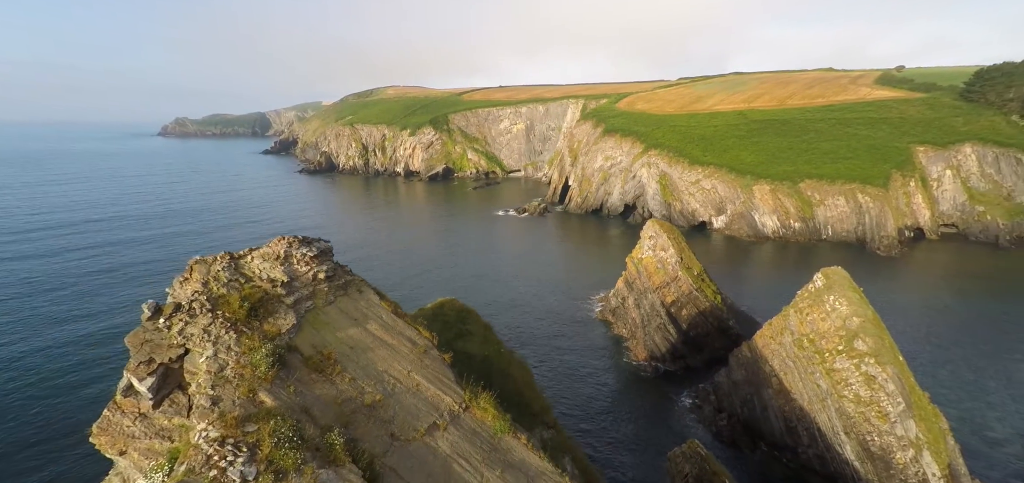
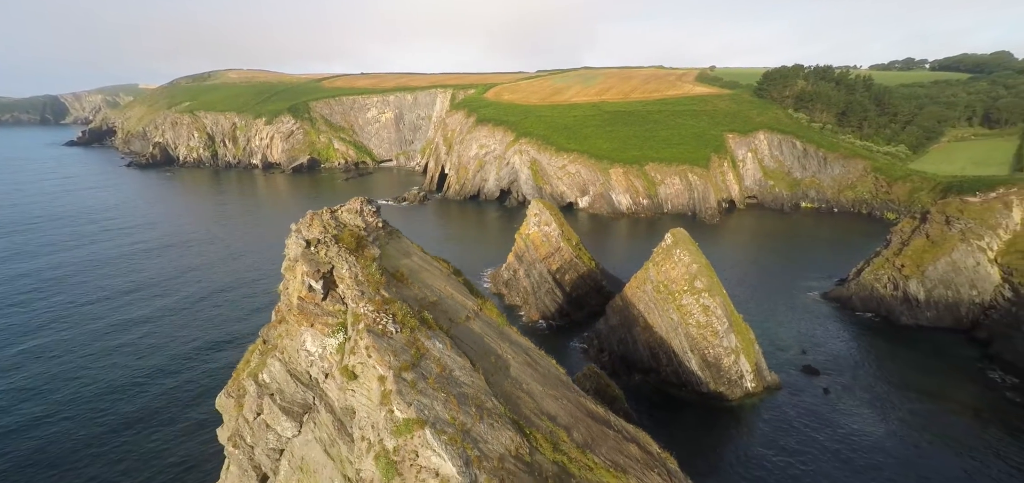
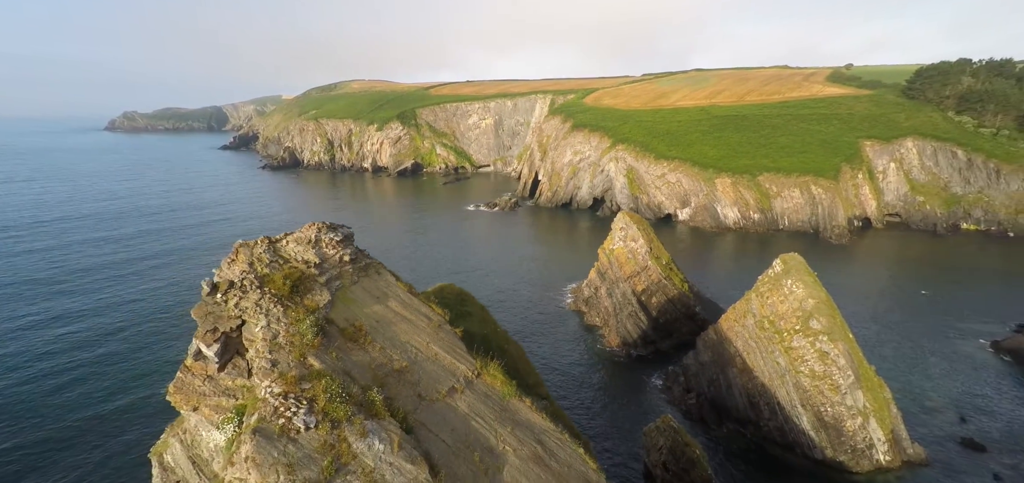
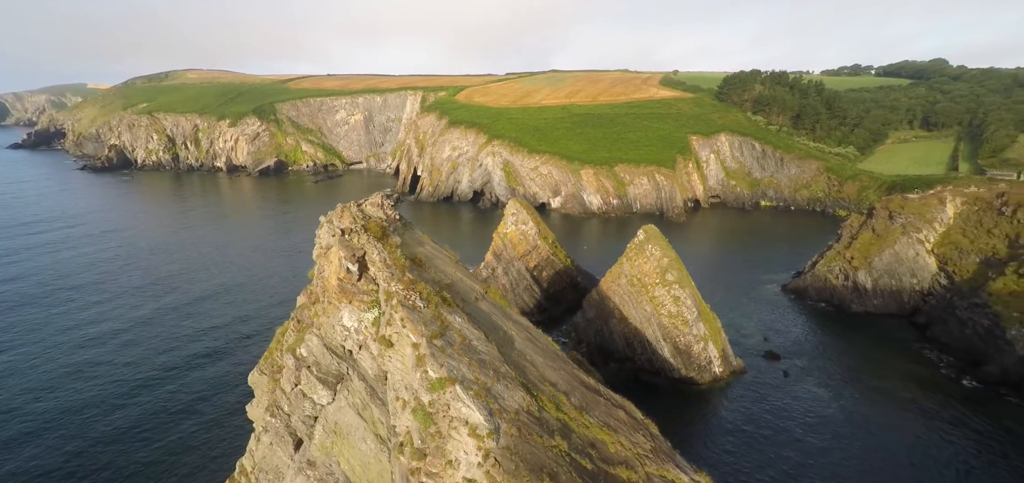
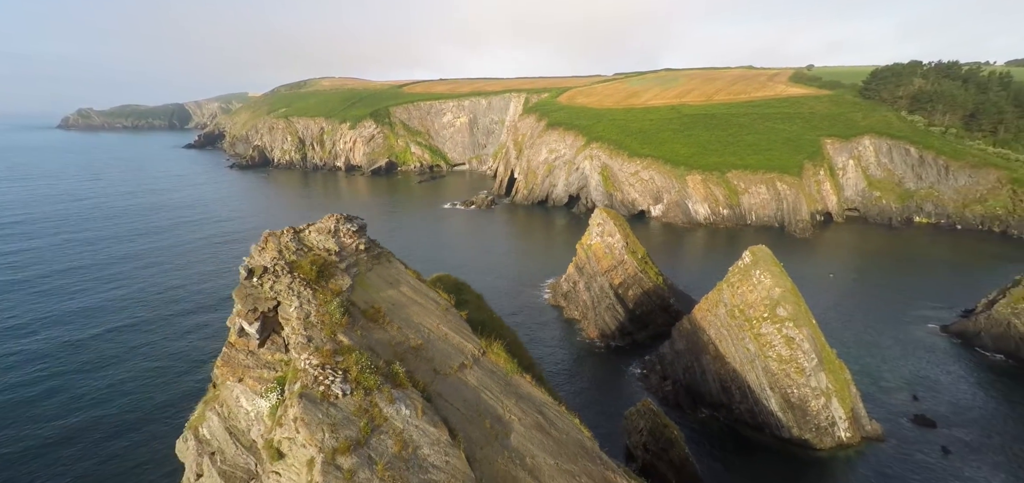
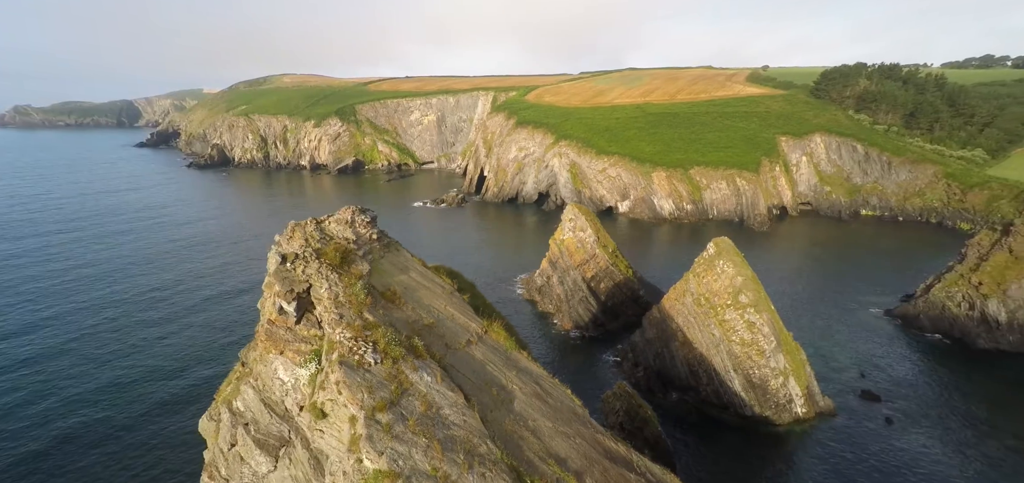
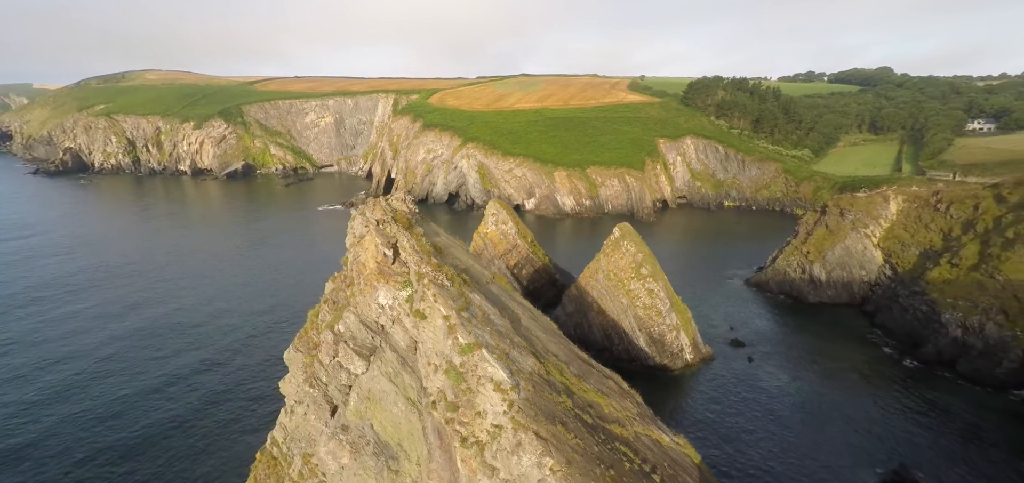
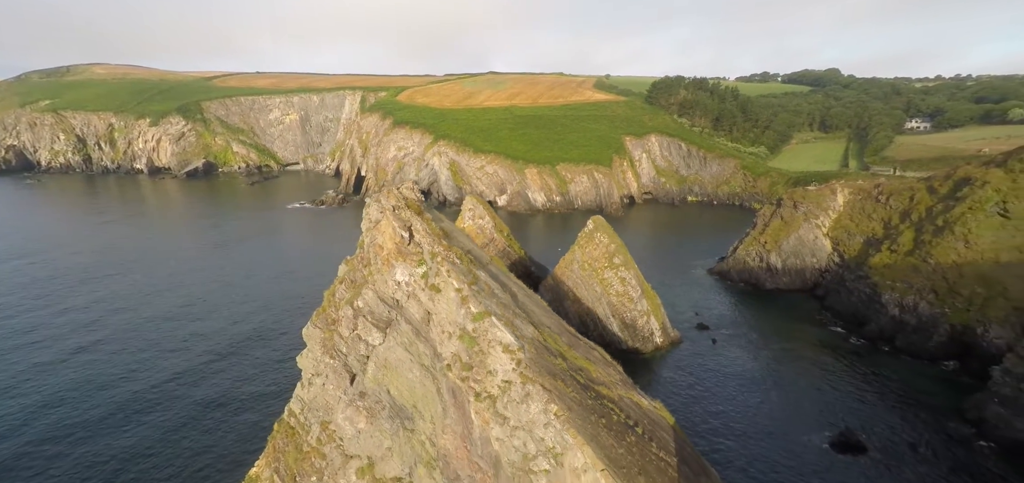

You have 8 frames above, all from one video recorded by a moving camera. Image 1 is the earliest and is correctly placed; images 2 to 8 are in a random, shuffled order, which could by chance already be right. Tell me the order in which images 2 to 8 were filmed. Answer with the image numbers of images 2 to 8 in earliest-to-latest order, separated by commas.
3, 5, 6, 2, 4, 7, 8
